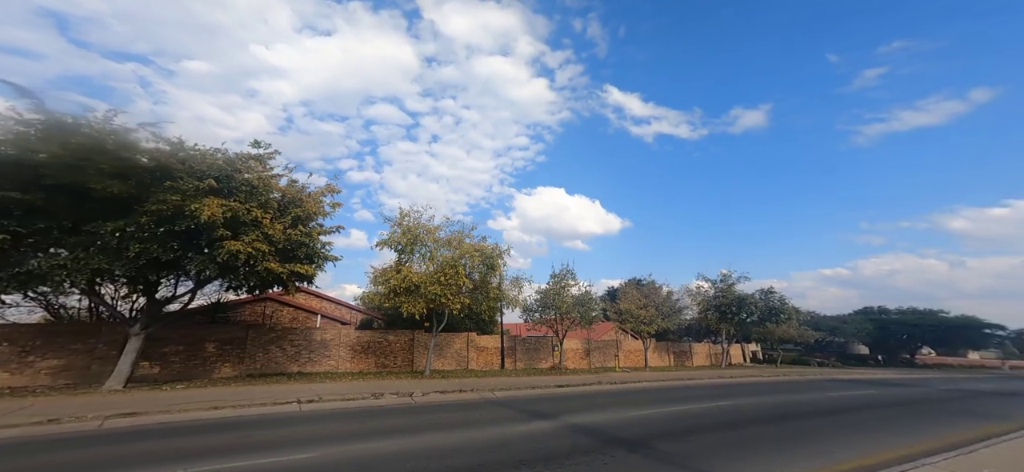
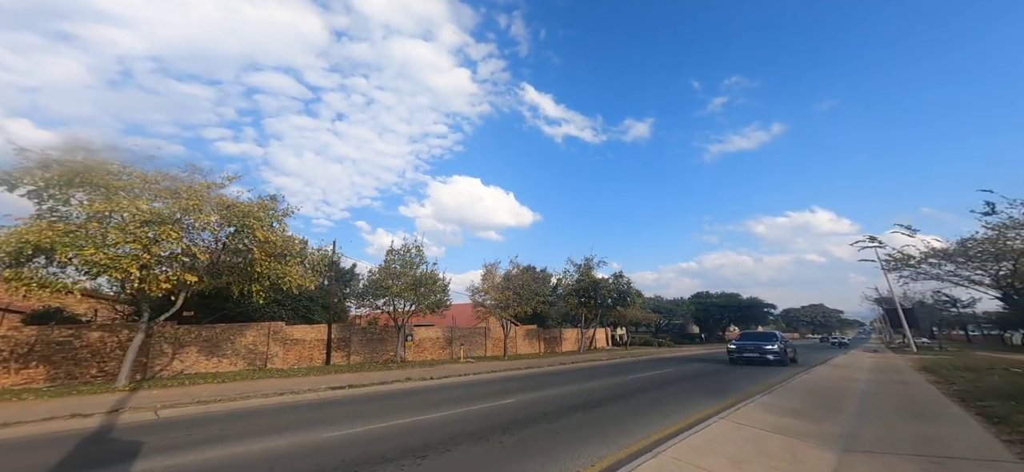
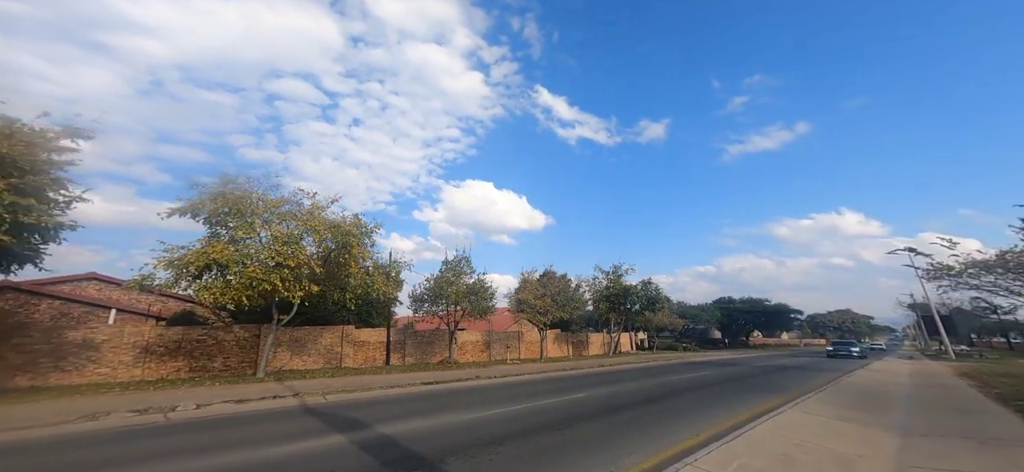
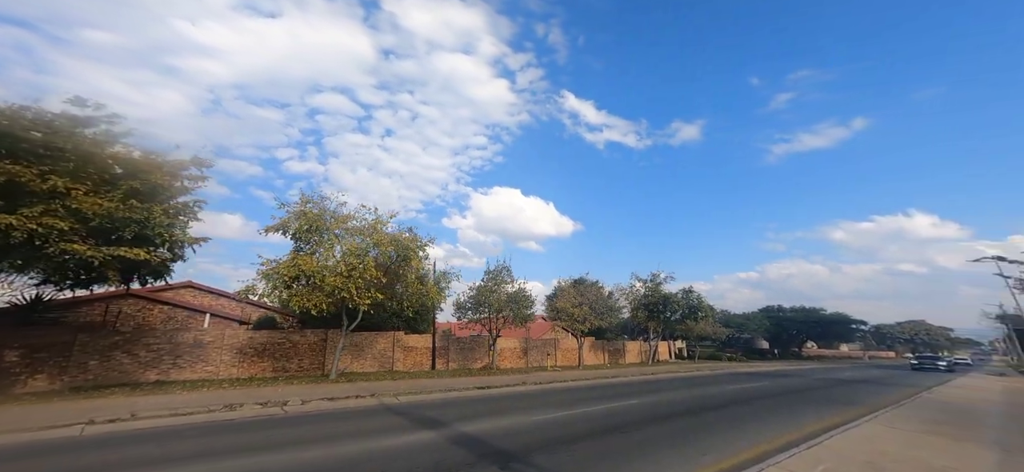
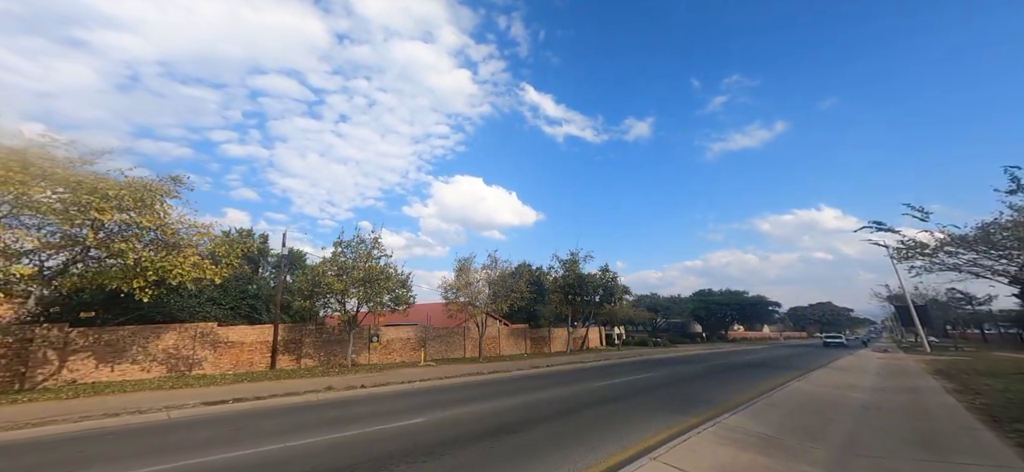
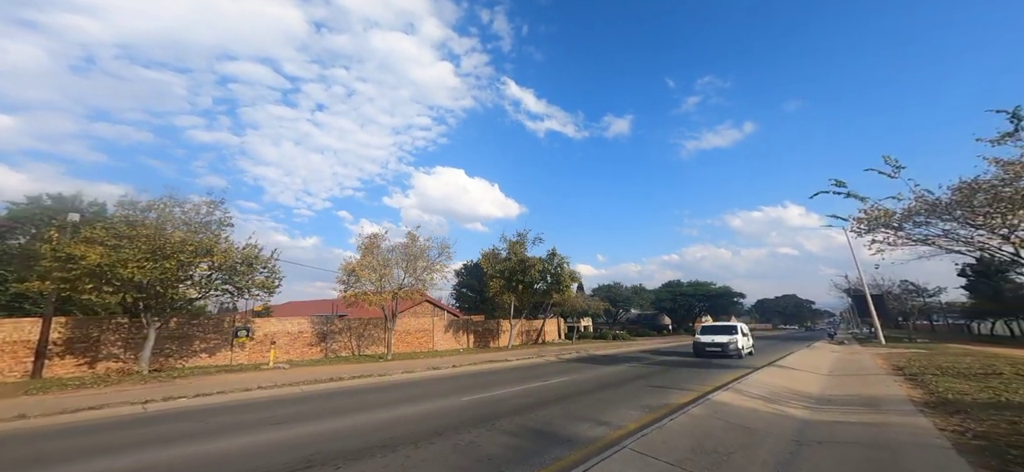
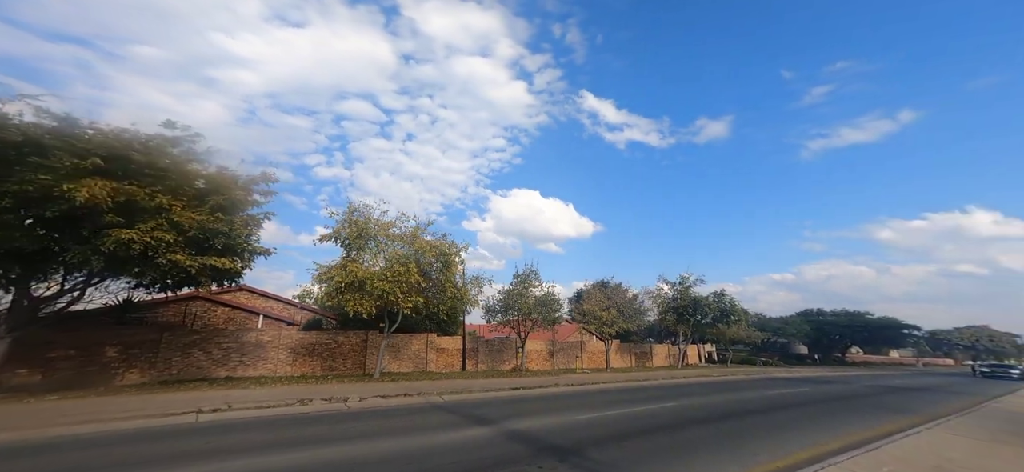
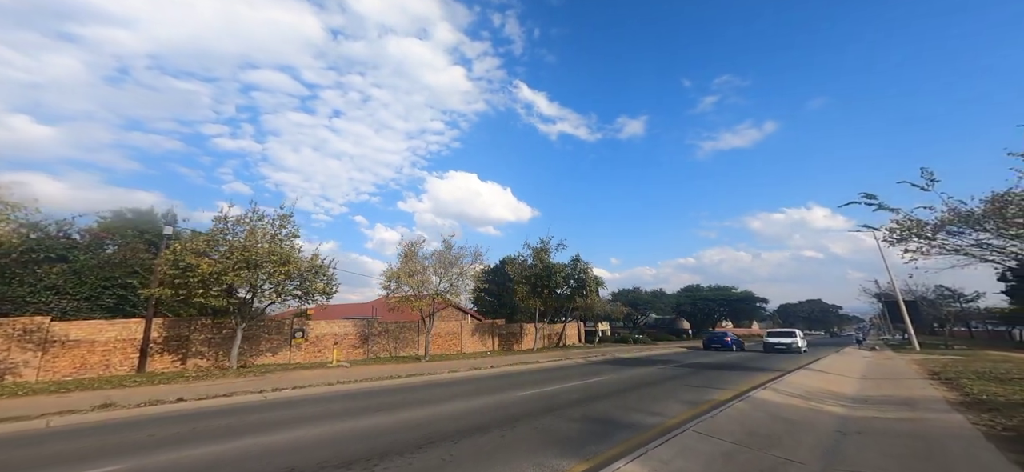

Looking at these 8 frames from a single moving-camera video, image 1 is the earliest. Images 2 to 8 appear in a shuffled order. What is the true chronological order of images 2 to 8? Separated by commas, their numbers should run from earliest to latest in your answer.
7, 4, 3, 2, 5, 8, 6
